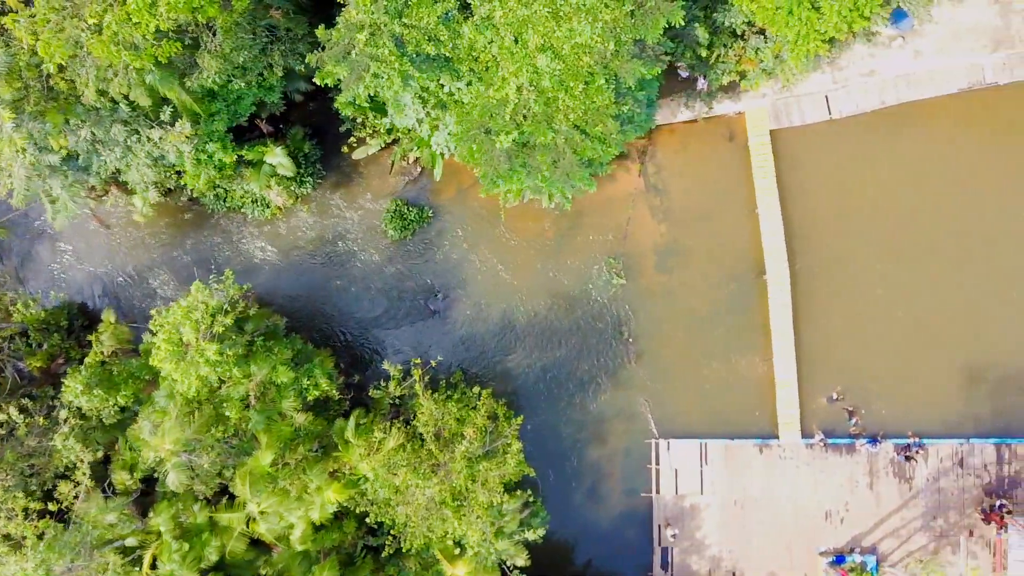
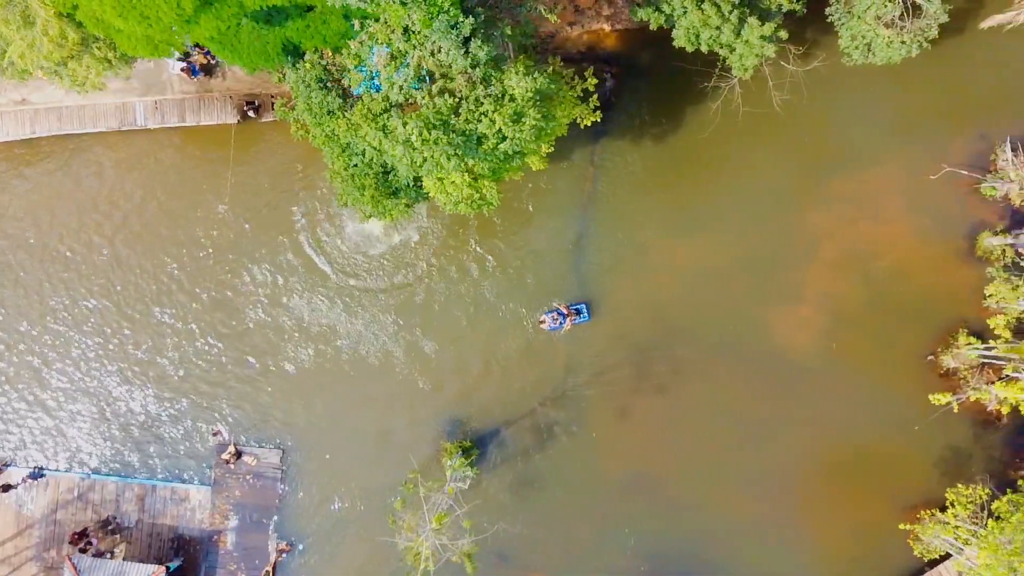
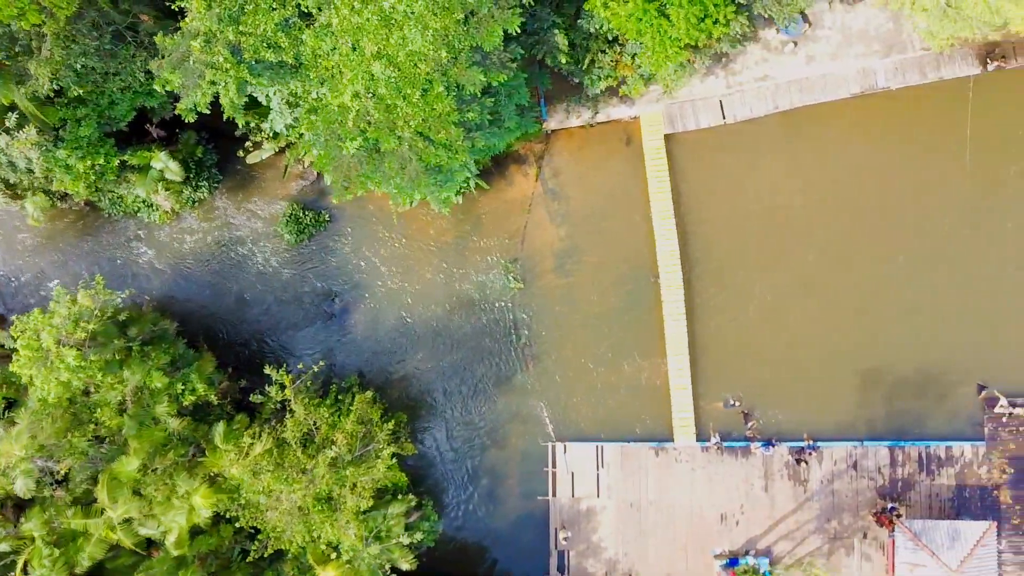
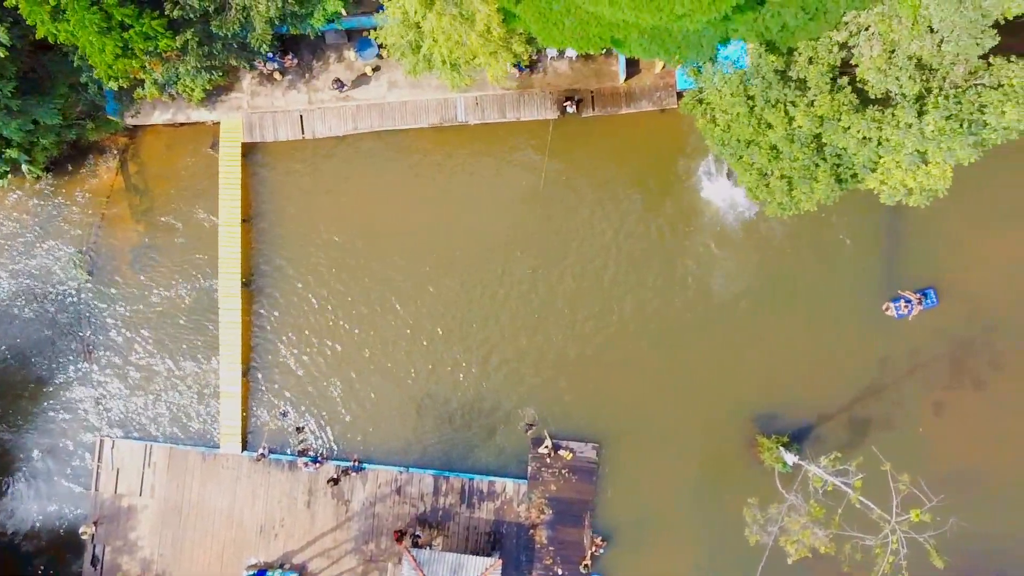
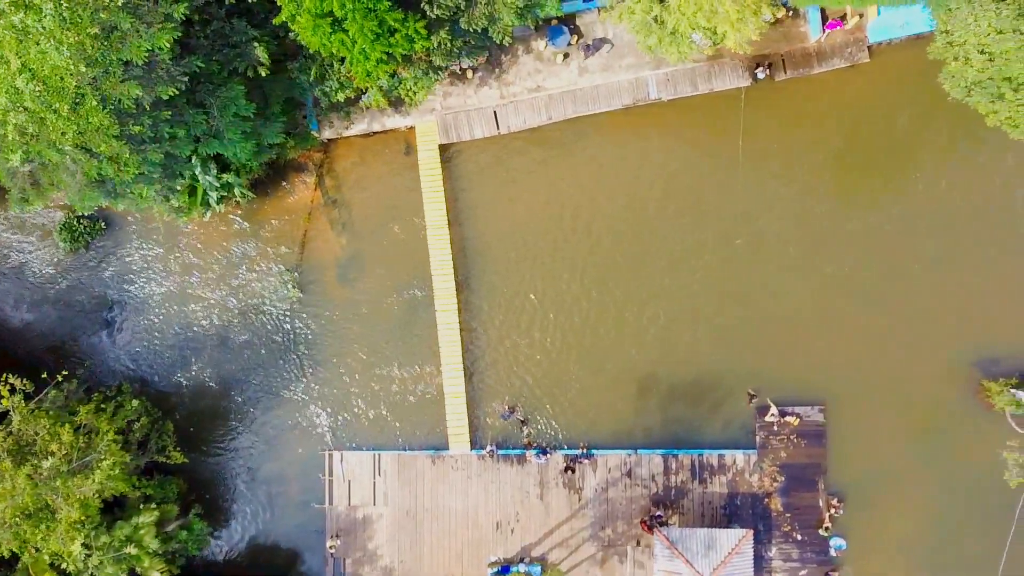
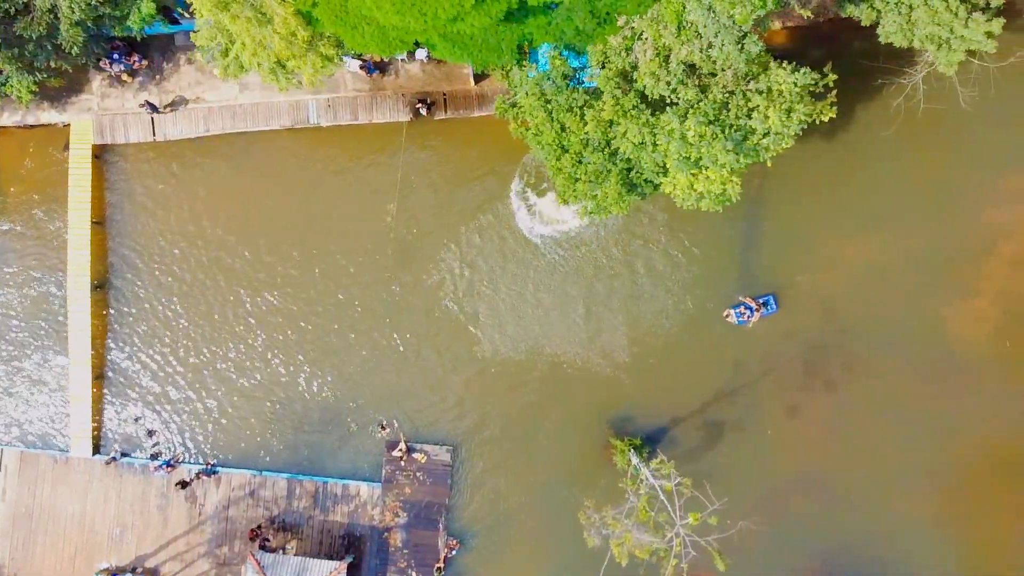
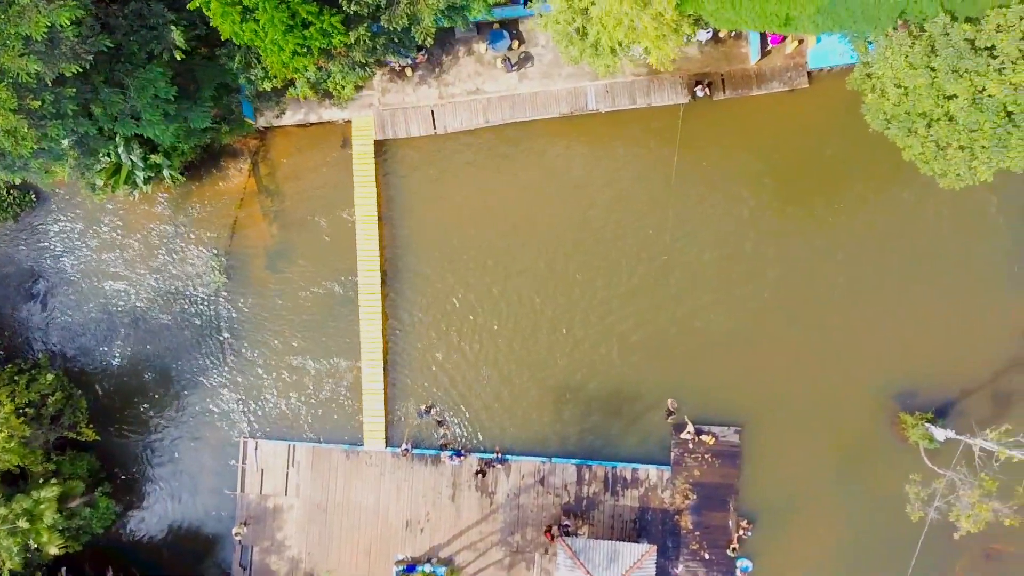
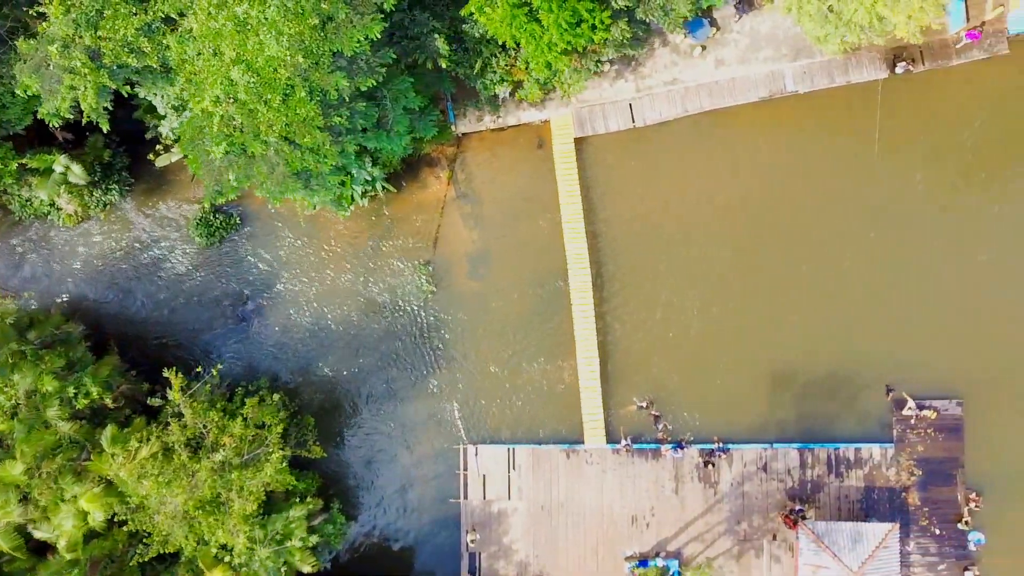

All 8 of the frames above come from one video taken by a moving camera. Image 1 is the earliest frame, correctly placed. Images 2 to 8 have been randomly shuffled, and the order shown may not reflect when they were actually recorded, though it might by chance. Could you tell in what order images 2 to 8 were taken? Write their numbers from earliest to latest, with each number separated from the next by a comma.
3, 8, 5, 7, 4, 6, 2
